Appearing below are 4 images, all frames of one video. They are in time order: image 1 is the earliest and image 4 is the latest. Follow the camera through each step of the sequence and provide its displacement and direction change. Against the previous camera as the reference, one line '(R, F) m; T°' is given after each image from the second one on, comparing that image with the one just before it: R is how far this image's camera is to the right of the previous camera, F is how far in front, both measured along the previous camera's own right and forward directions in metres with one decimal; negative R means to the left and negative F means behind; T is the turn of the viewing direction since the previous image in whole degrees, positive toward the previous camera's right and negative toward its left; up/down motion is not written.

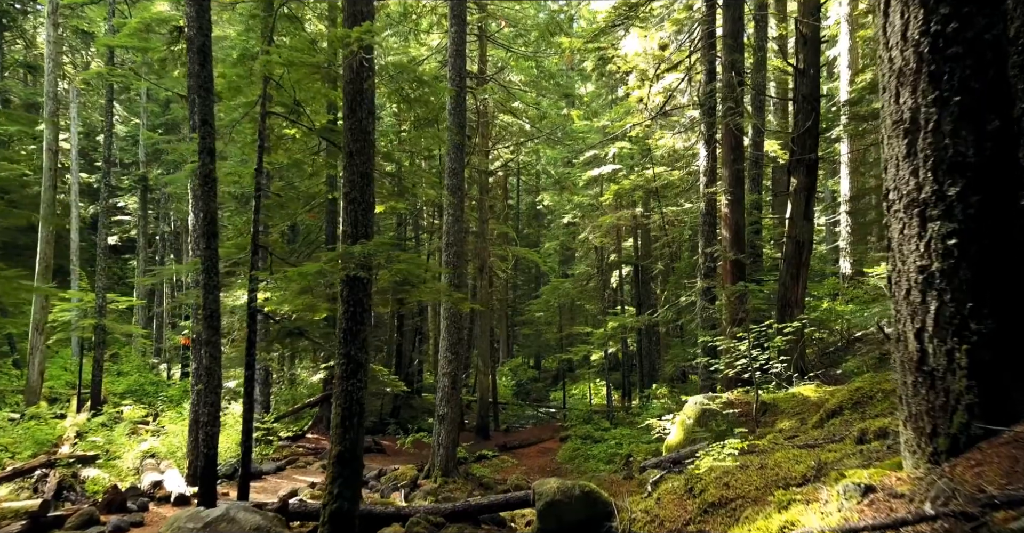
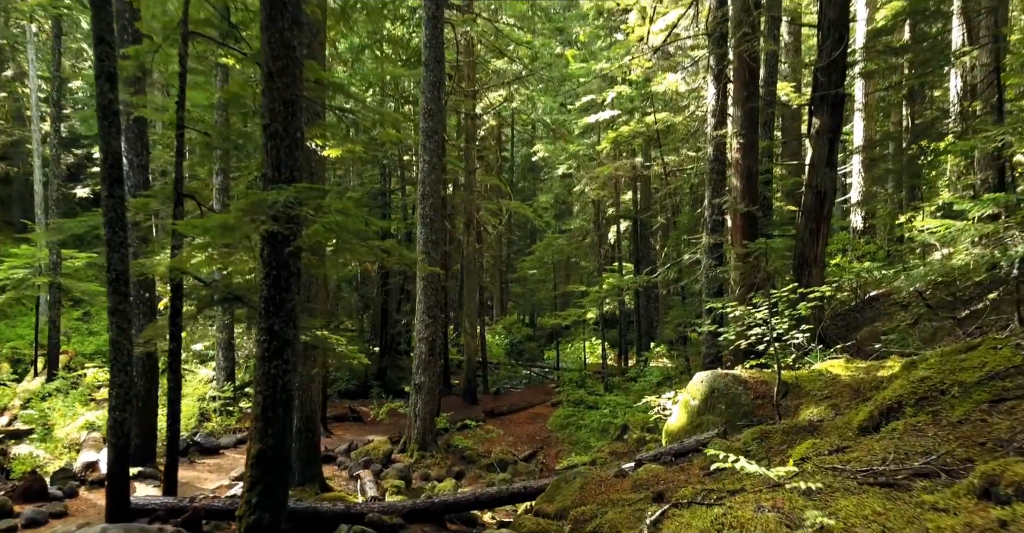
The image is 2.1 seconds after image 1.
(+0.3, +1.8) m; 0°
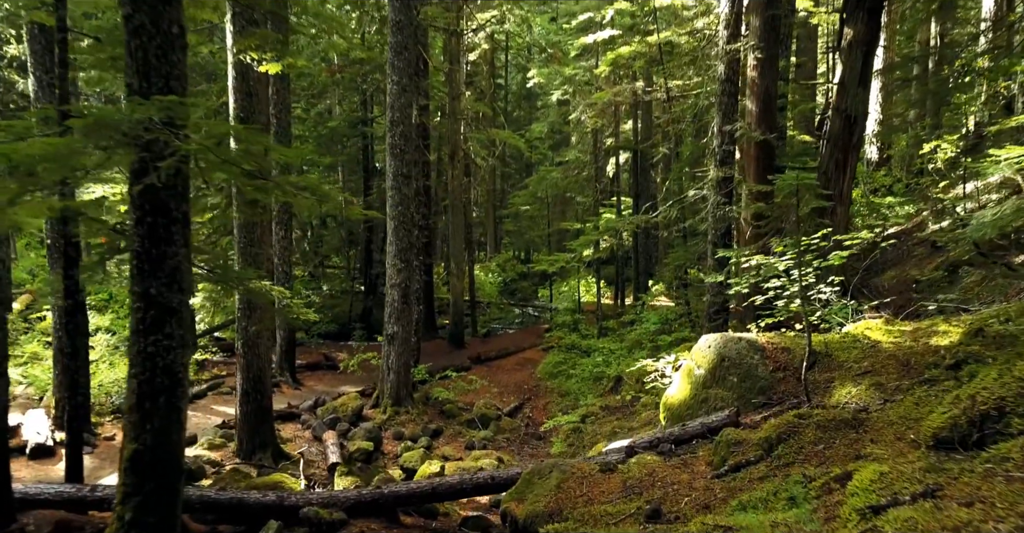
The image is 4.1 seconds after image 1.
(+0.3, +1.7) m; 0°
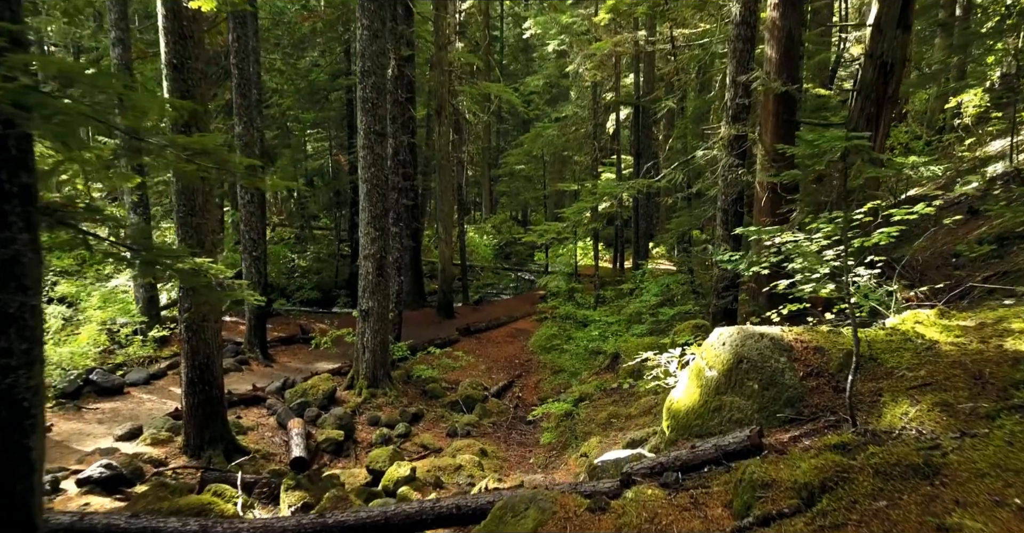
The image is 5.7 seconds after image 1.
(+0.2, +1.4) m; 0°
